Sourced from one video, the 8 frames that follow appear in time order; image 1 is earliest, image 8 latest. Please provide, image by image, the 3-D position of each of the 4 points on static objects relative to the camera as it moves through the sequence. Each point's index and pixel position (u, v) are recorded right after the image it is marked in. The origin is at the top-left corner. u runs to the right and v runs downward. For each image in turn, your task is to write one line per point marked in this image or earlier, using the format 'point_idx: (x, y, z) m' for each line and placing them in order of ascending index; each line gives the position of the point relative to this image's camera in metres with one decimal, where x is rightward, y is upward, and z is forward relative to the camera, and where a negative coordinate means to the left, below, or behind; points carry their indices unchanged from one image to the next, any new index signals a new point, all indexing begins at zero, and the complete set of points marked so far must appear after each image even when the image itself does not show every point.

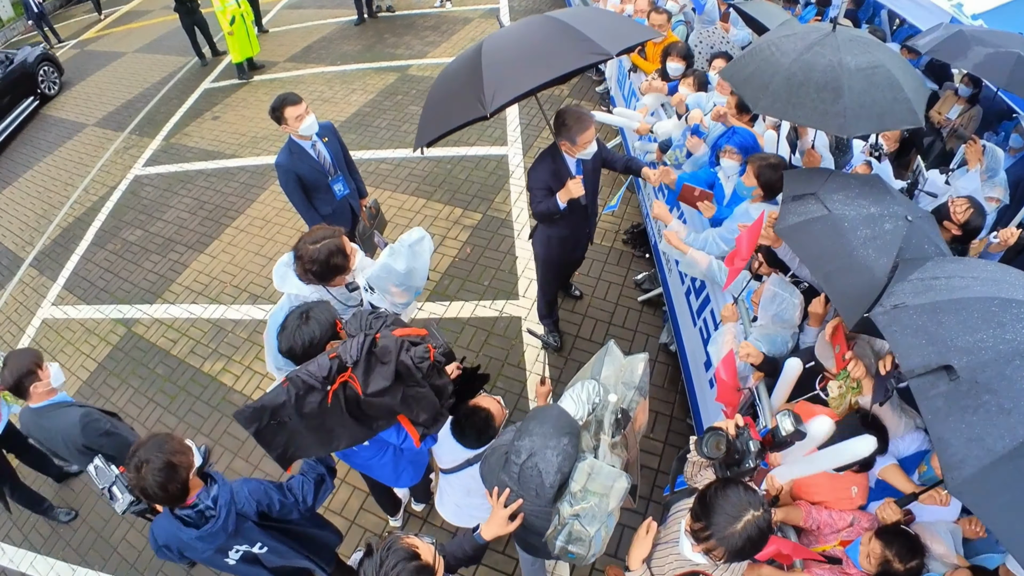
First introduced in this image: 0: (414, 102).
0: (-0.9, +1.7, +7.1) m
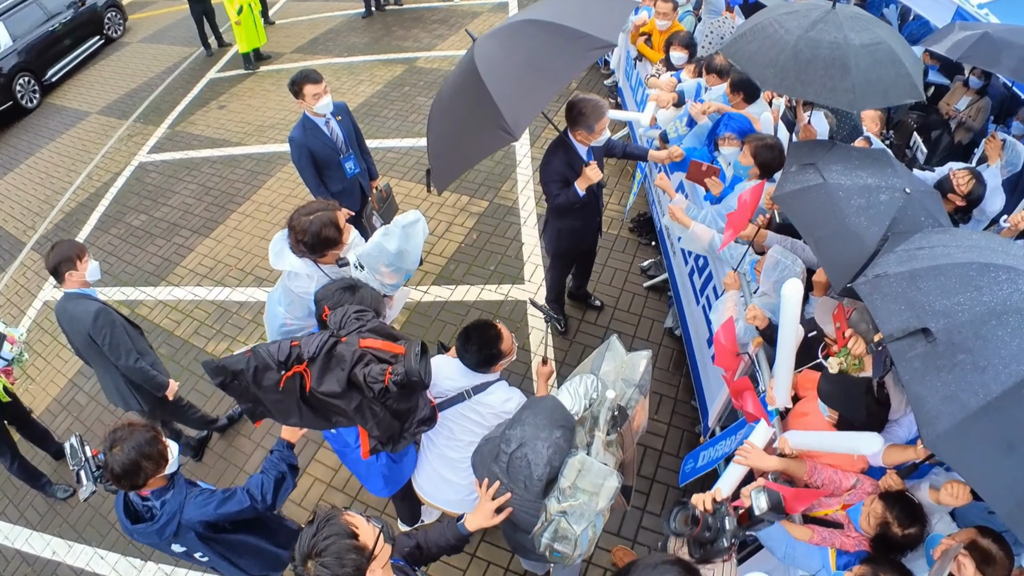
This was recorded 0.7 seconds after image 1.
0: (-0.9, +1.8, +7.2) m
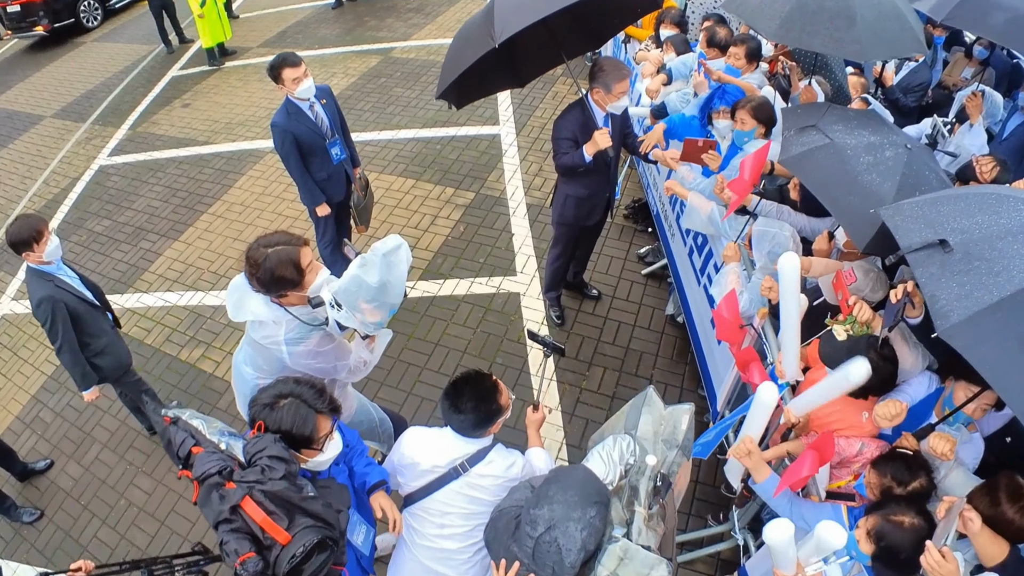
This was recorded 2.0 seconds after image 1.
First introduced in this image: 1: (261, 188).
0: (-1.0, +1.8, +6.9) m
1: (-2.0, +0.8, +6.2) m
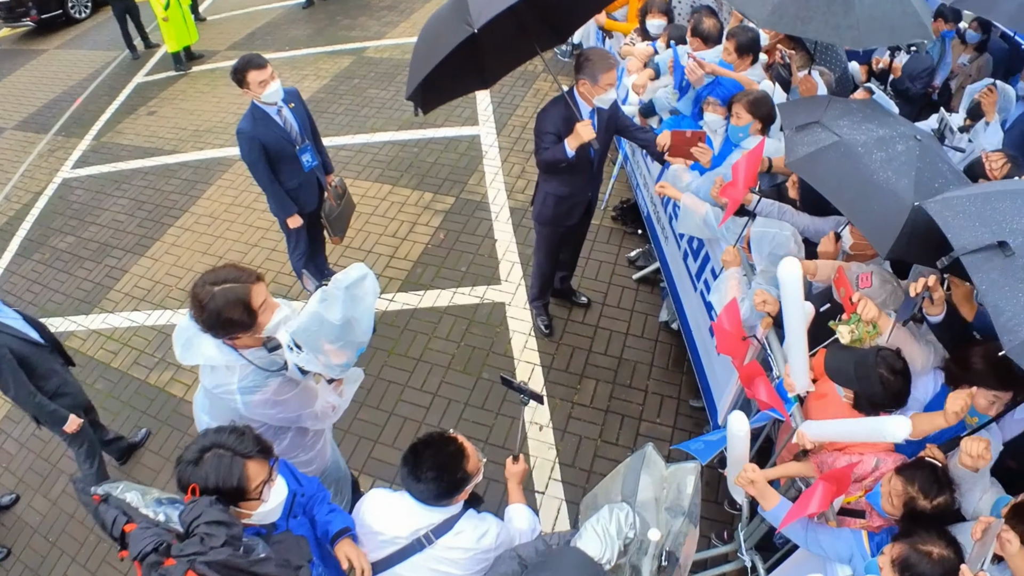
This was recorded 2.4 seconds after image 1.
0: (-1.2, +1.7, +6.6) m
1: (-2.2, +0.7, +5.9) m
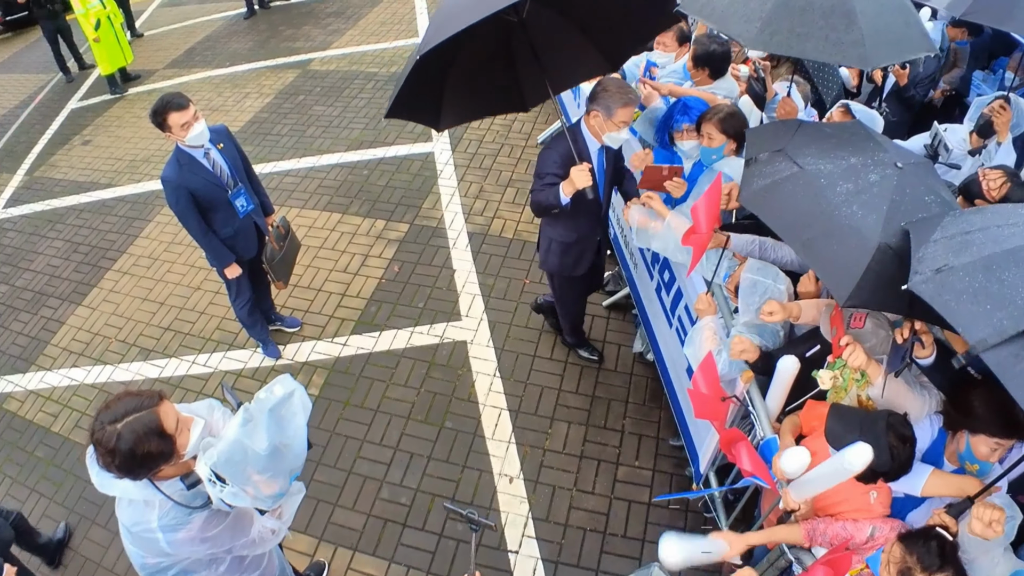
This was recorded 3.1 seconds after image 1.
0: (-1.6, +1.5, +6.2) m
1: (-2.4, +0.4, +5.5) m
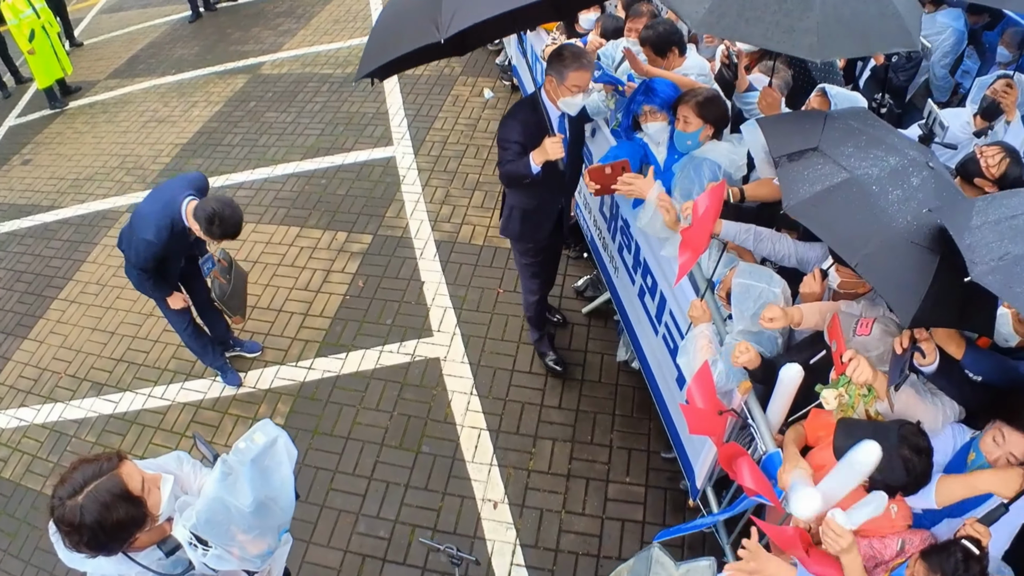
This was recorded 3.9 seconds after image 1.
0: (-1.8, +1.4, +5.8) m
1: (-2.6, +0.2, +5.2) m
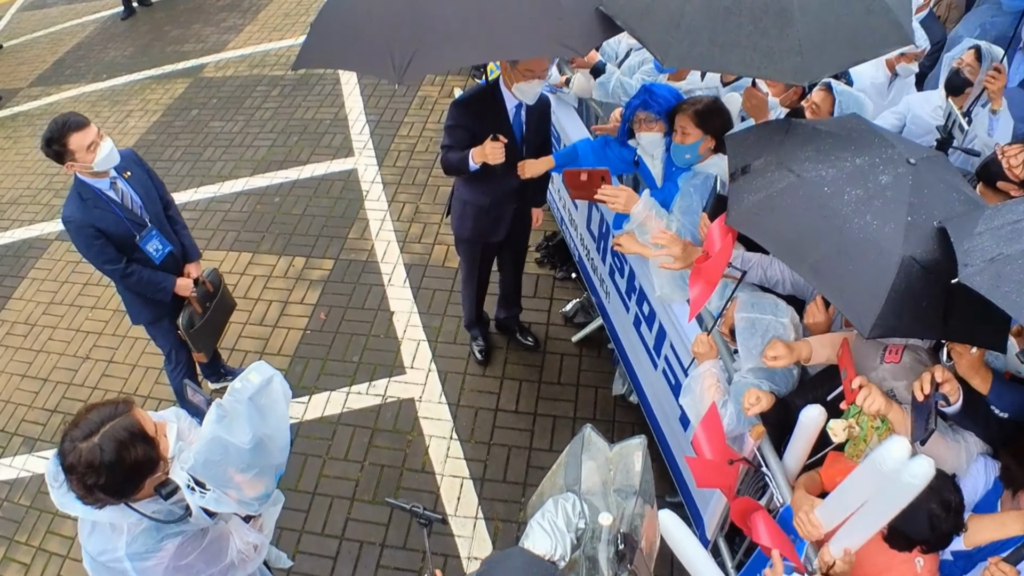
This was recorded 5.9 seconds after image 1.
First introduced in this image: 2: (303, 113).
0: (-2.0, +1.2, +5.3) m
1: (-2.8, 0.0, +4.7) m
2: (-1.5, +1.3, +5.5) m
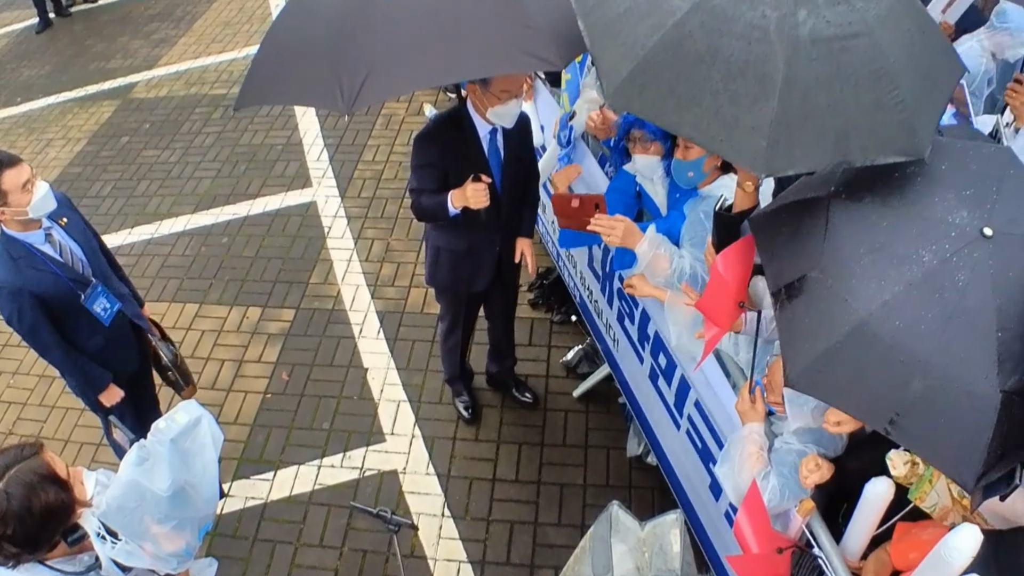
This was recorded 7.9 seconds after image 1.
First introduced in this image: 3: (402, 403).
0: (-2.2, +0.9, +4.7) m
1: (-2.9, -0.3, +4.0) m
2: (-1.7, +1.0, +5.0) m
3: (-0.5, -0.5, +3.4) m
